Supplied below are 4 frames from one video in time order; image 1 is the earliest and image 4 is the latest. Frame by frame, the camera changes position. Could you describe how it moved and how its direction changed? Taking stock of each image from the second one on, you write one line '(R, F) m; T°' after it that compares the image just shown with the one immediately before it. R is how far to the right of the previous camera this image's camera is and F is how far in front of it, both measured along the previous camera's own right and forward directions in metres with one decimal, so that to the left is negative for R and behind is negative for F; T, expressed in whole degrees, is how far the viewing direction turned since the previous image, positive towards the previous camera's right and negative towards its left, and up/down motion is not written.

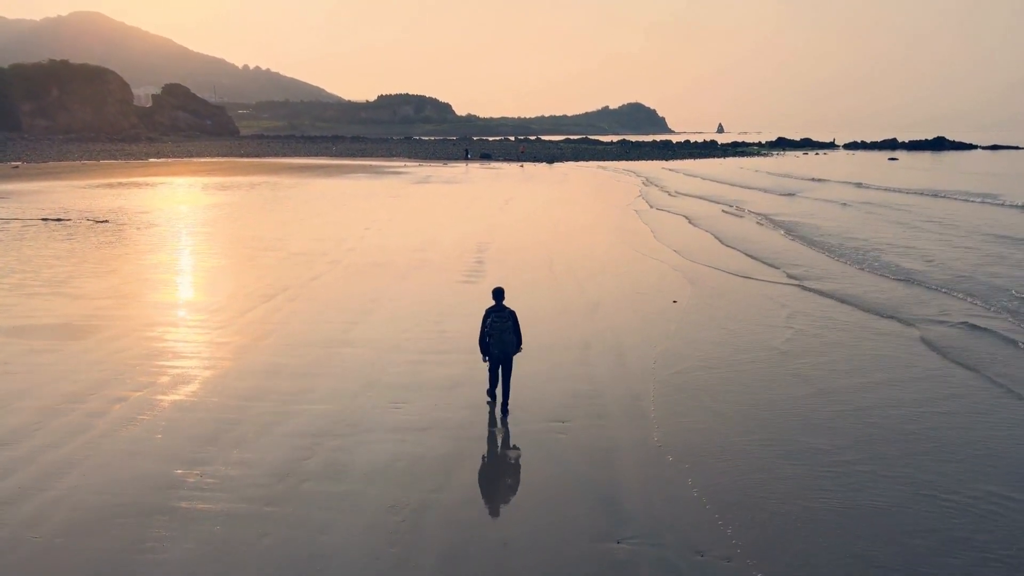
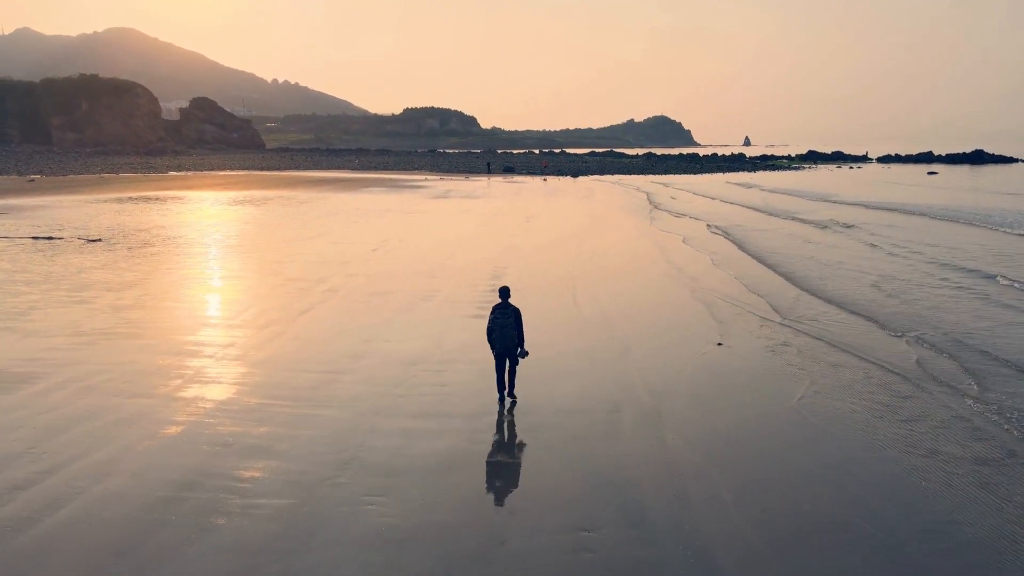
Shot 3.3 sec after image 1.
(+0.1, +1.8) m; -2°
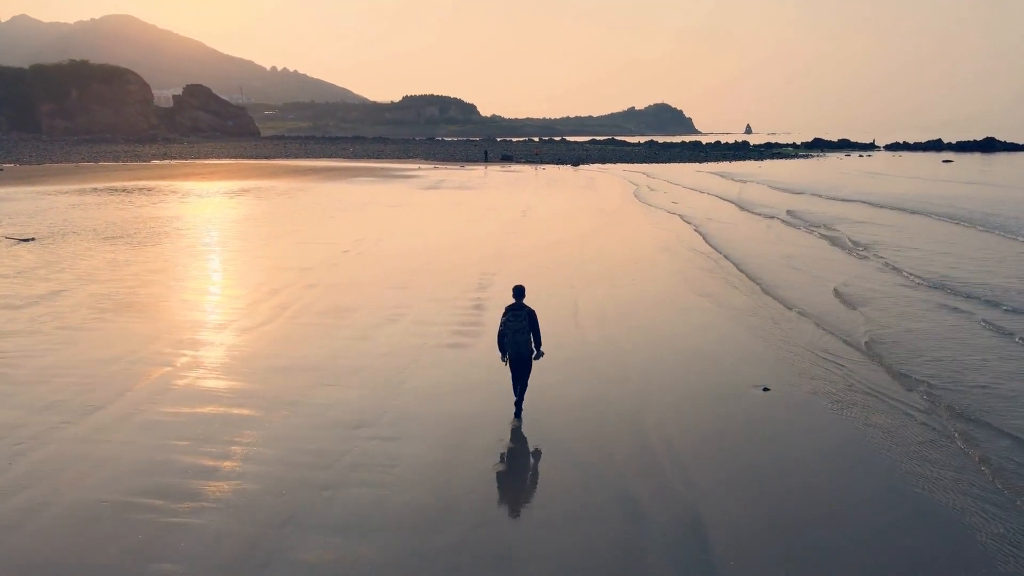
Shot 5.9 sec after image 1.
(+0.2, +2.6) m; 0°
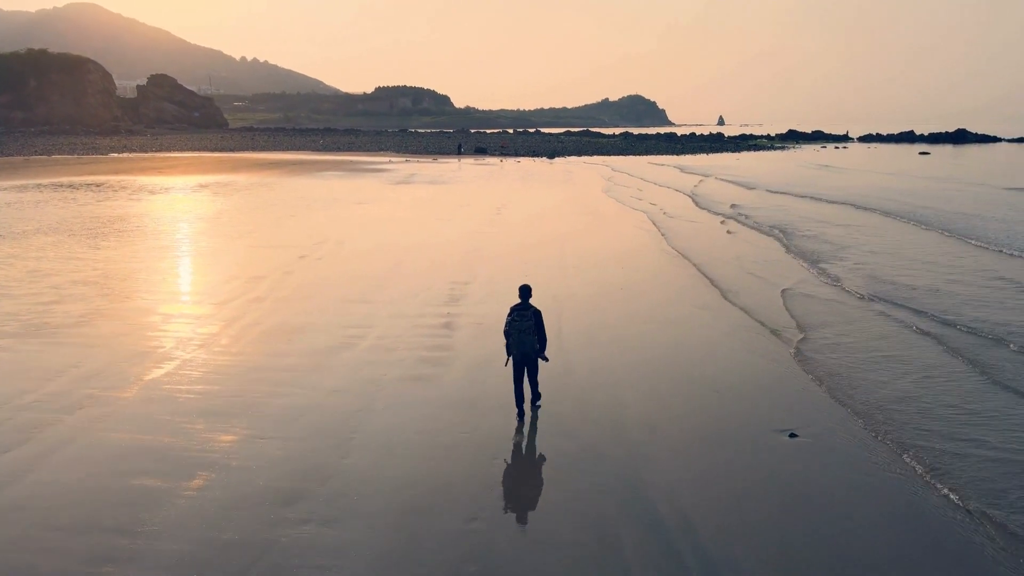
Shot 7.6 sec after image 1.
(0.0, +1.5) m; +2°
